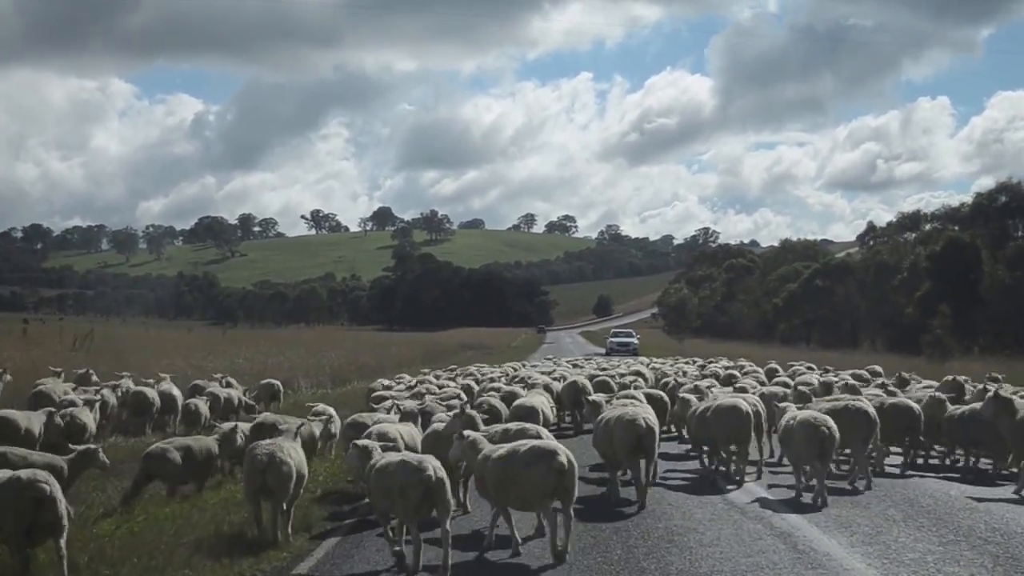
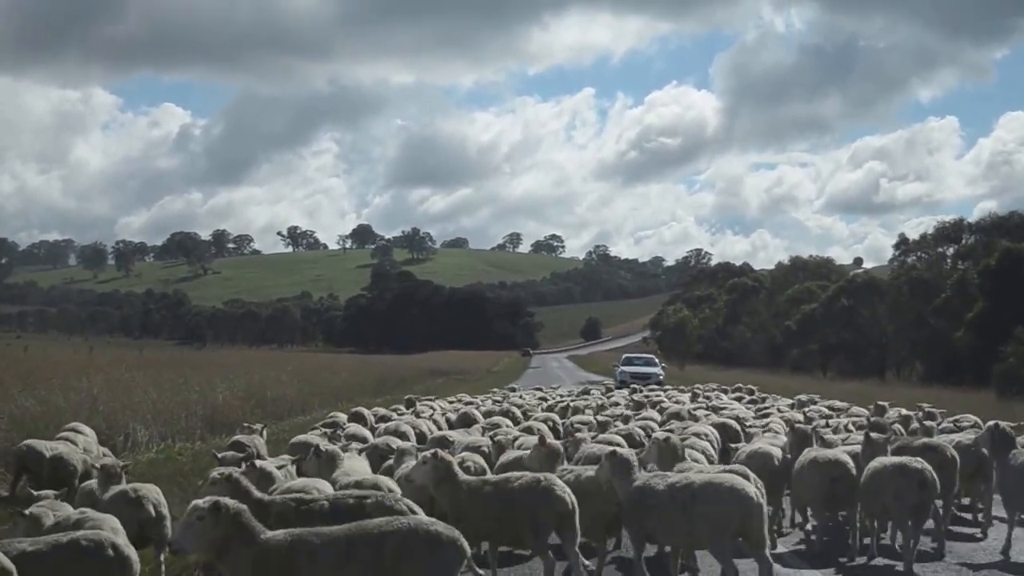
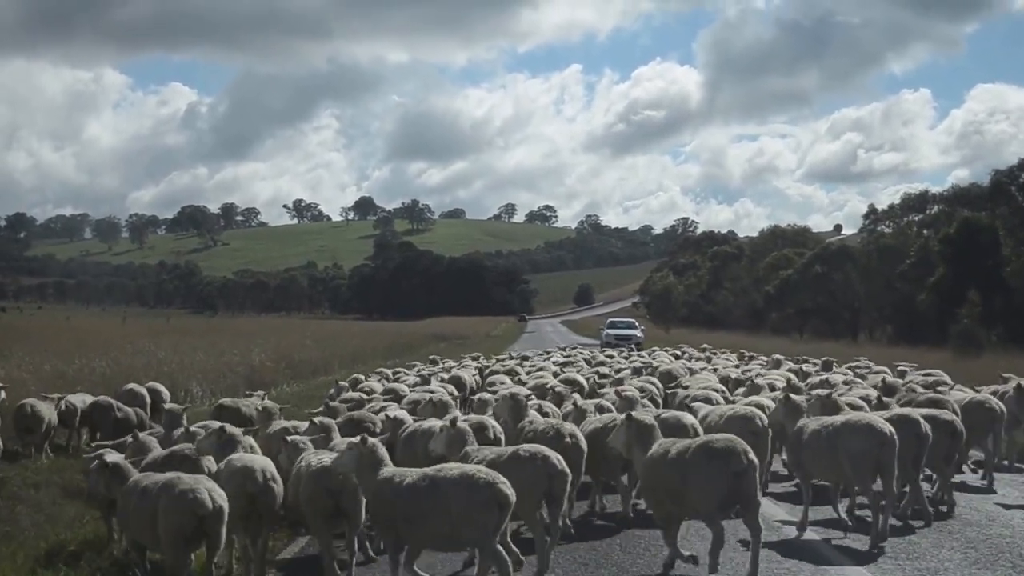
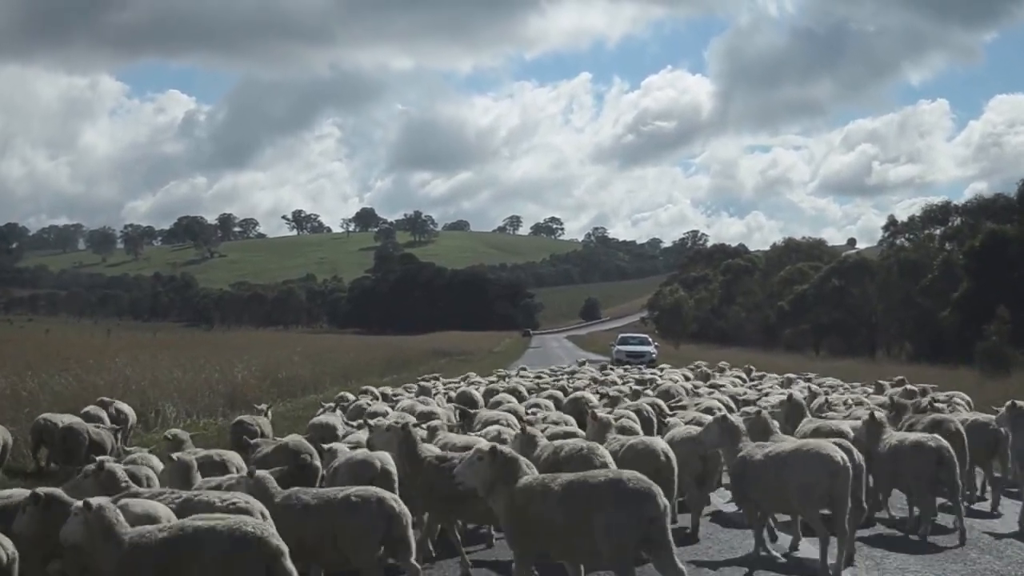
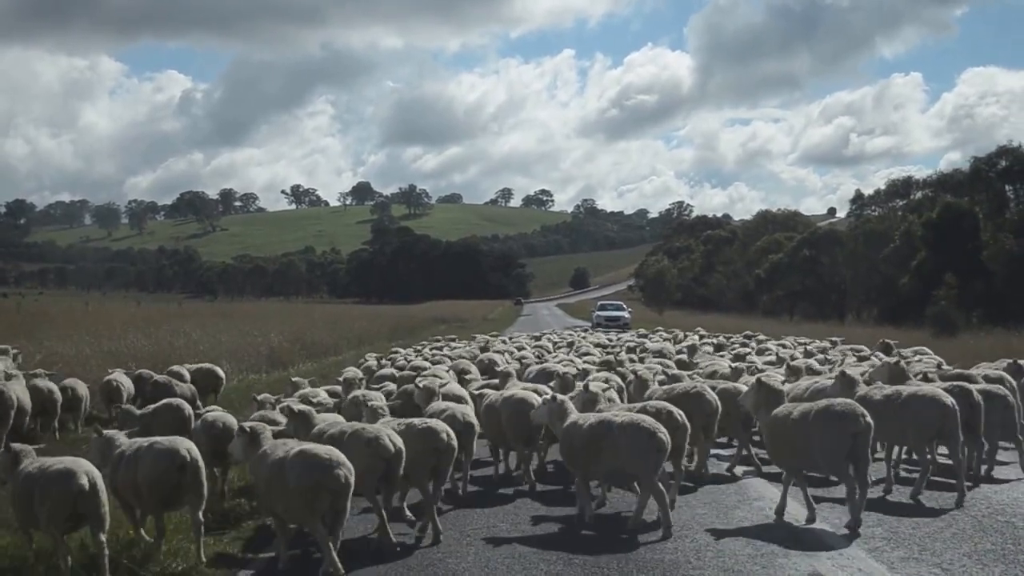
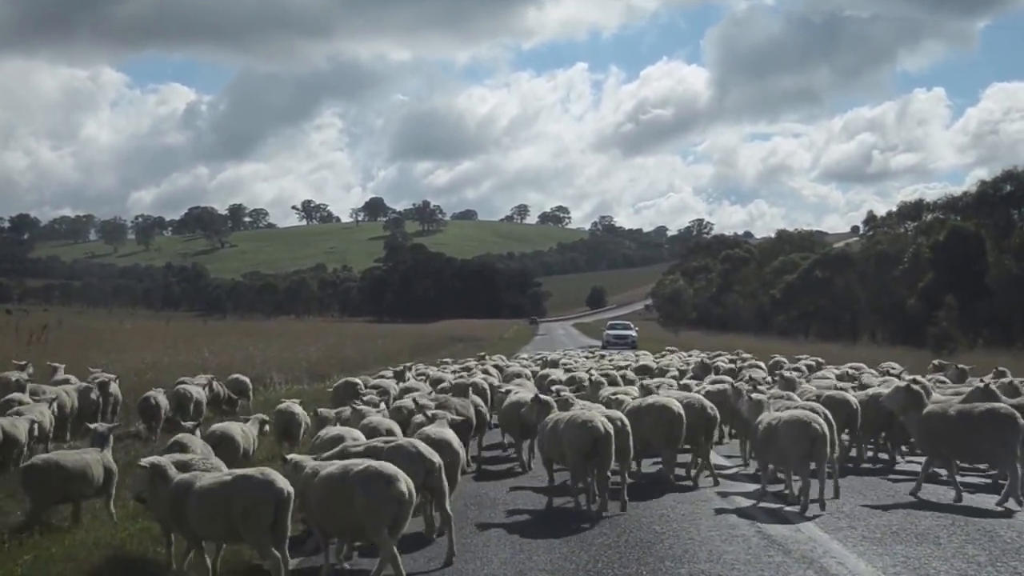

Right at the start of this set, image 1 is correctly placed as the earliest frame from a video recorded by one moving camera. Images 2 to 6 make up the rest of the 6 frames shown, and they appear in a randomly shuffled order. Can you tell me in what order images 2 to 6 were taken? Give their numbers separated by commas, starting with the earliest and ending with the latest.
6, 5, 3, 4, 2
